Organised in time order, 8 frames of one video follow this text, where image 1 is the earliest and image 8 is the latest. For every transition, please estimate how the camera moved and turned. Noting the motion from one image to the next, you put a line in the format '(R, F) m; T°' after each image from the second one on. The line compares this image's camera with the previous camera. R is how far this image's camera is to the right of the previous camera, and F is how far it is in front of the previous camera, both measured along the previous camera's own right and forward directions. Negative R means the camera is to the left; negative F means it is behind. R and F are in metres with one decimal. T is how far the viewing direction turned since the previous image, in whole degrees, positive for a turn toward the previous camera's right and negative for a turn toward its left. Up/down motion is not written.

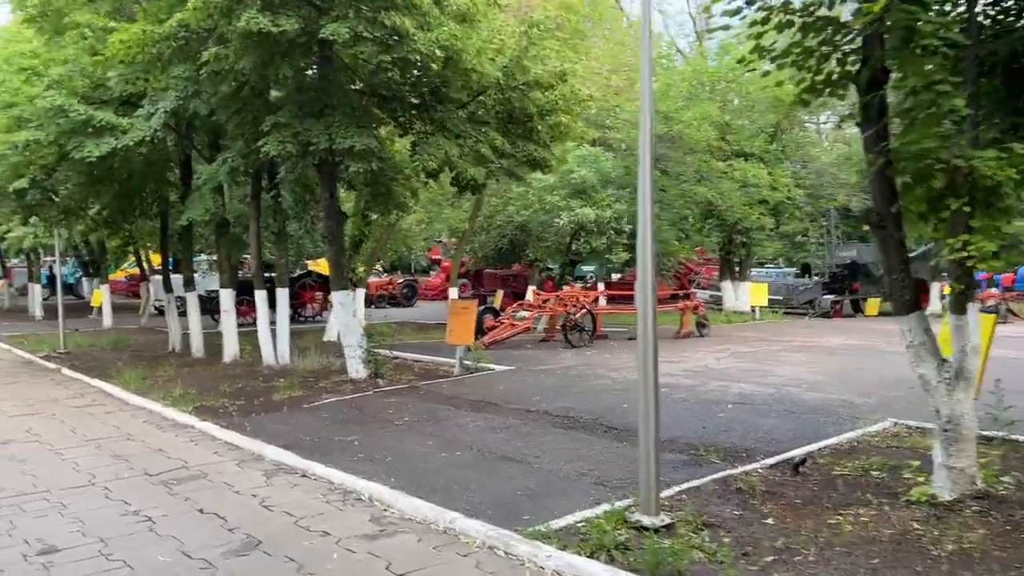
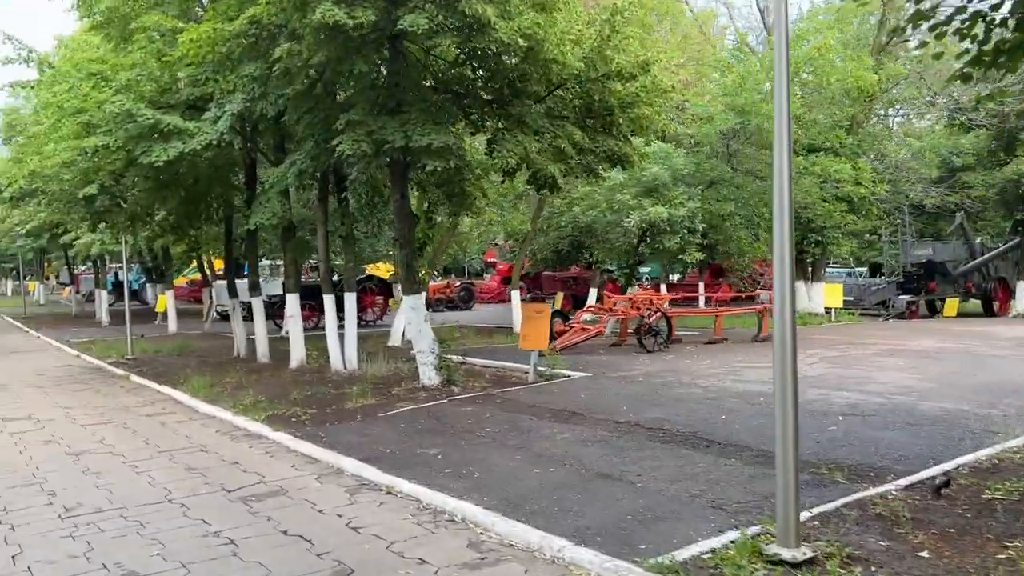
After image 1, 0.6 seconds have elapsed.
(-0.4, +0.5) m; -3°
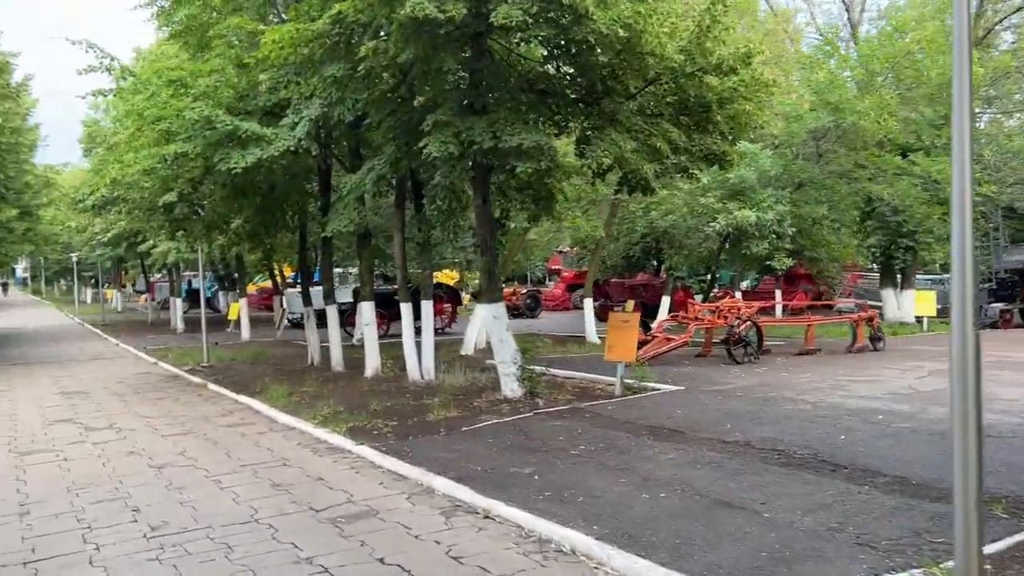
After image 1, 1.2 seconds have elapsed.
(-0.3, +0.5) m; -4°
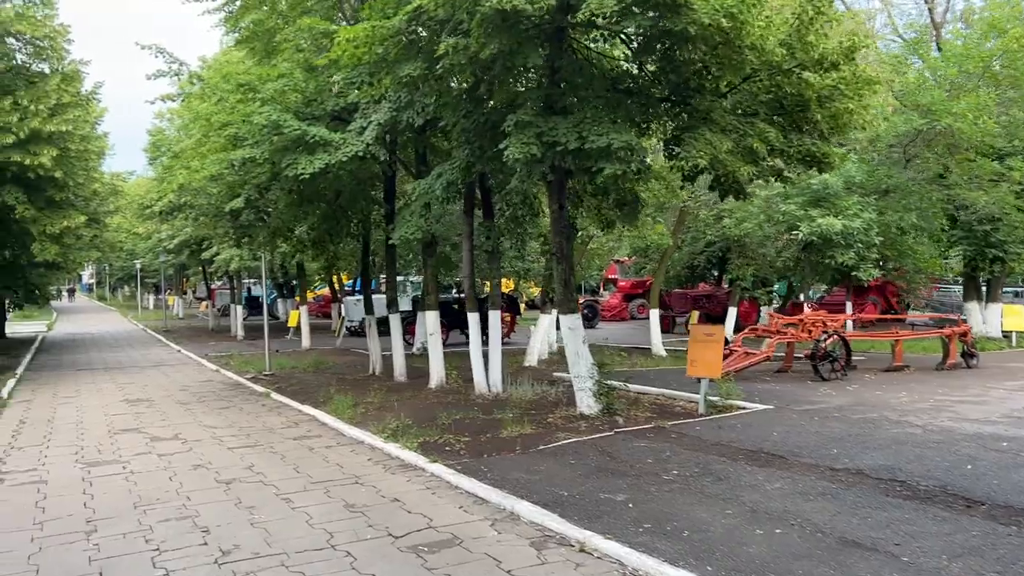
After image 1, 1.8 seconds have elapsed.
(-0.3, +0.5) m; -3°
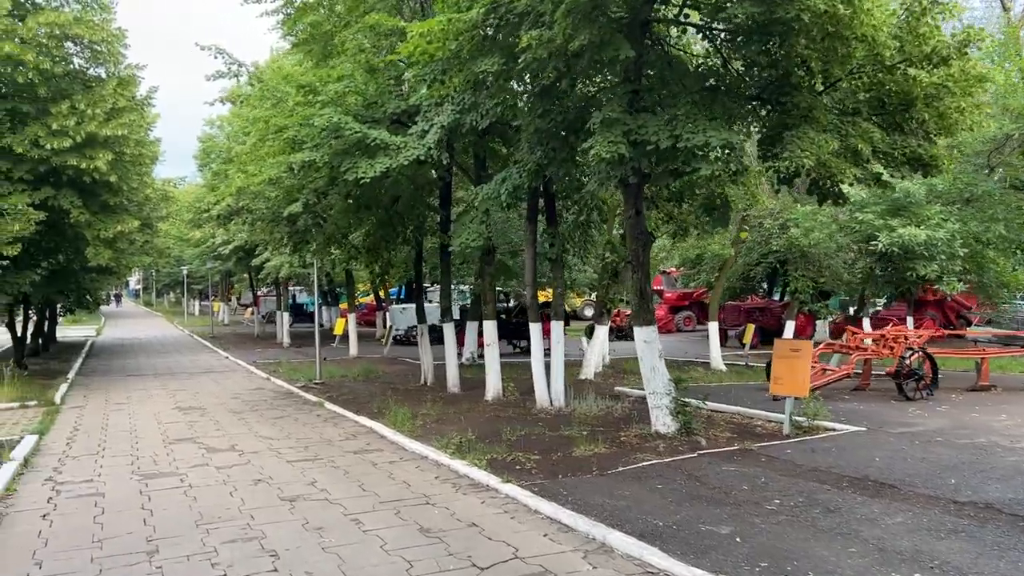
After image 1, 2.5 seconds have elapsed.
(-0.4, +0.5) m; -3°
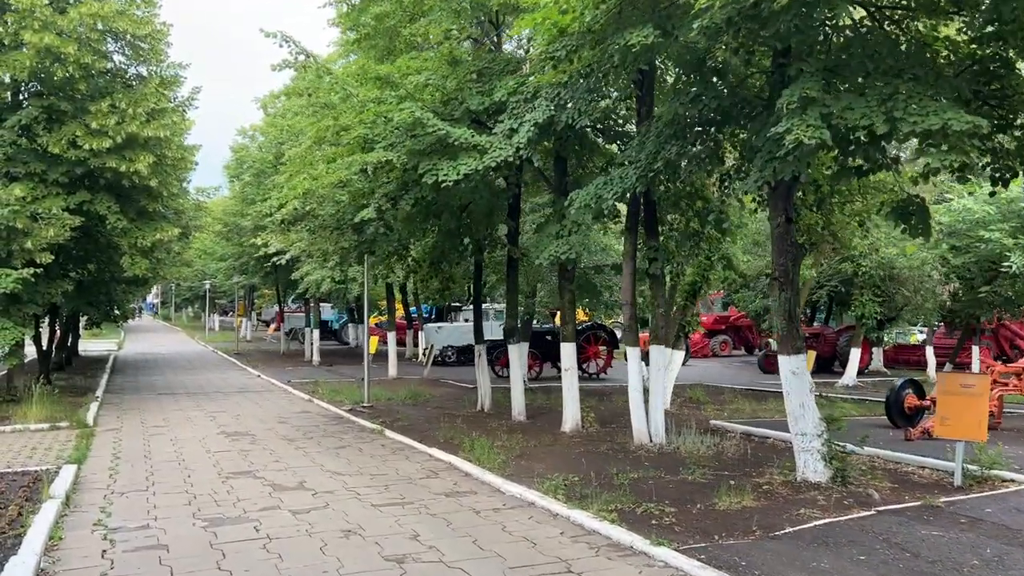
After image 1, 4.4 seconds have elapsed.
(-1.1, +1.3) m; -1°
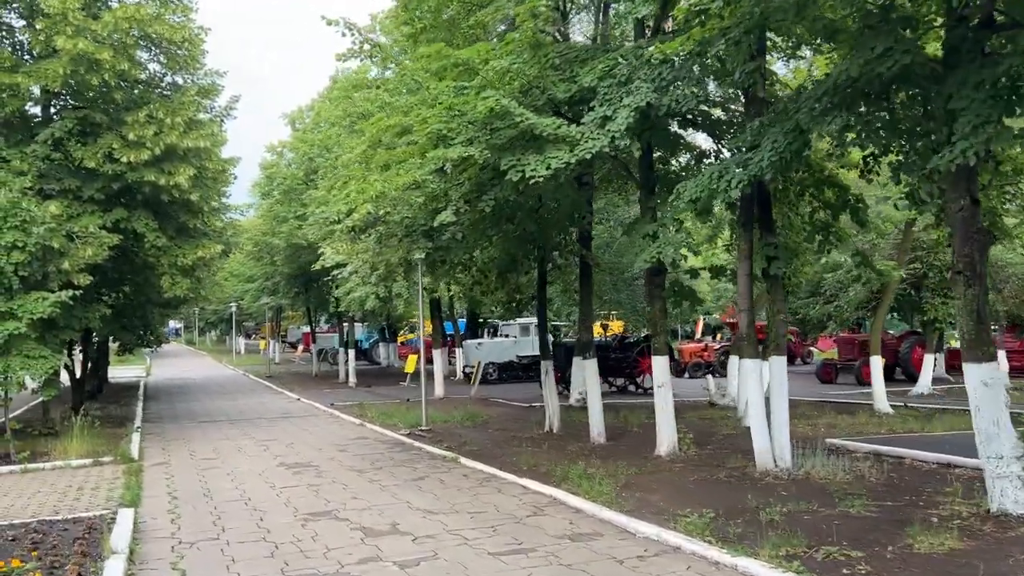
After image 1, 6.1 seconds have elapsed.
(-0.9, +1.2) m; -1°
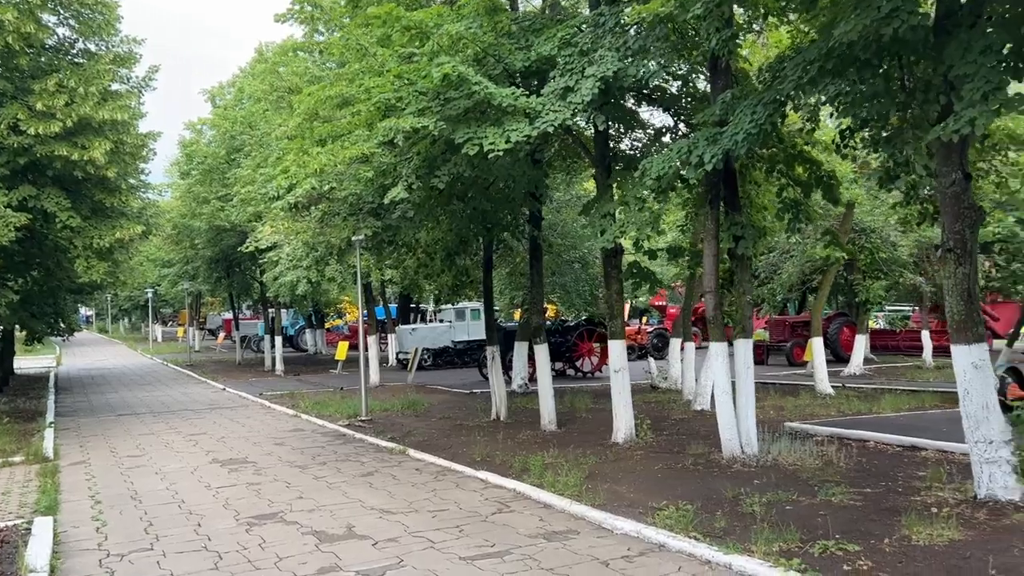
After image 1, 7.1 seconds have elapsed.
(-0.3, +0.6) m; +5°
